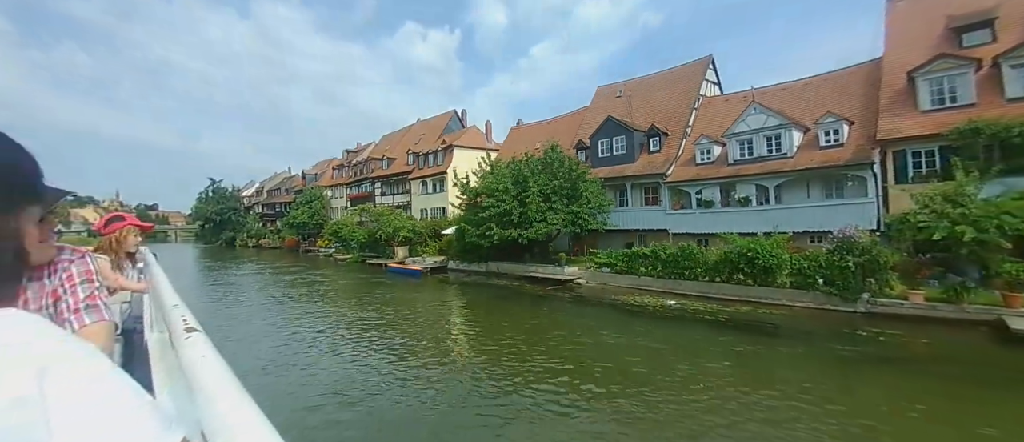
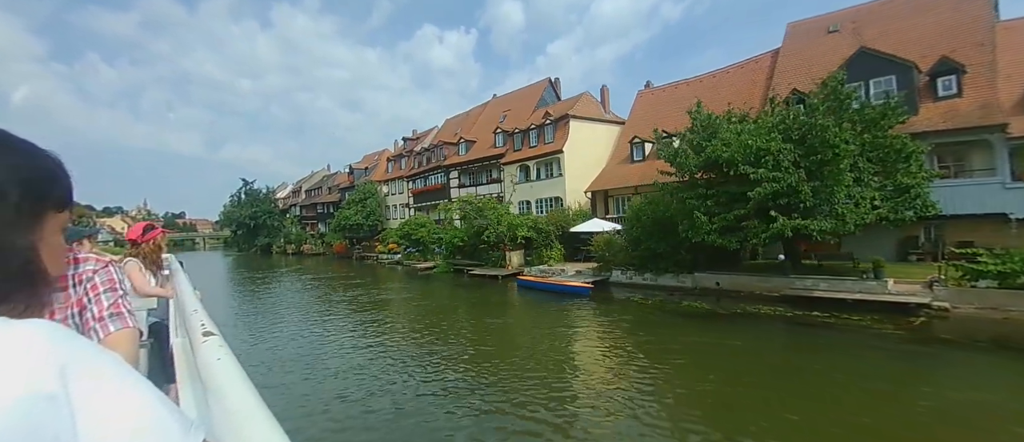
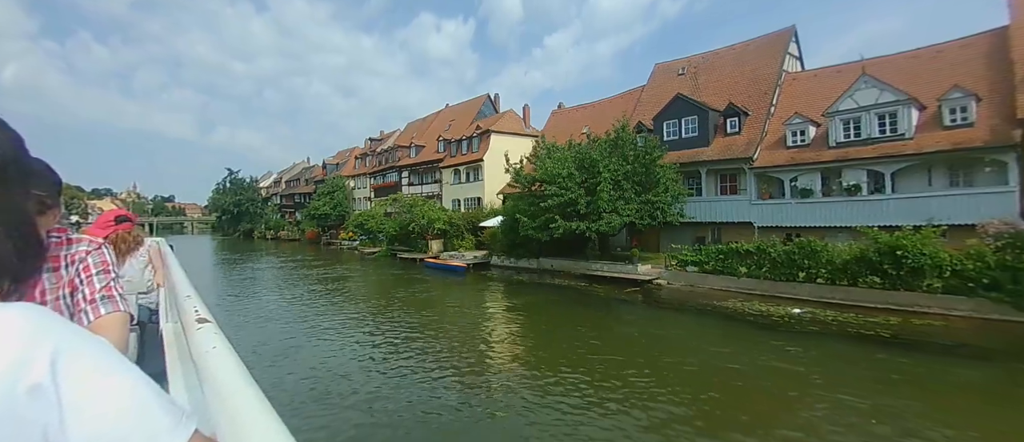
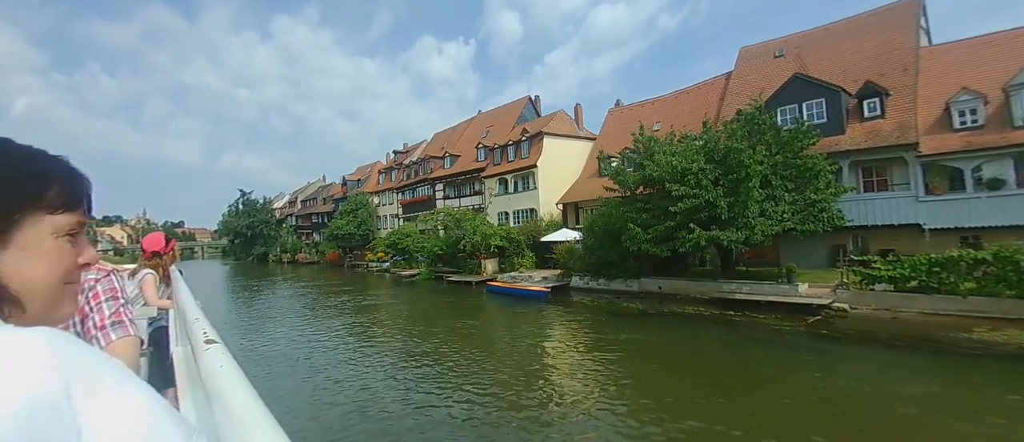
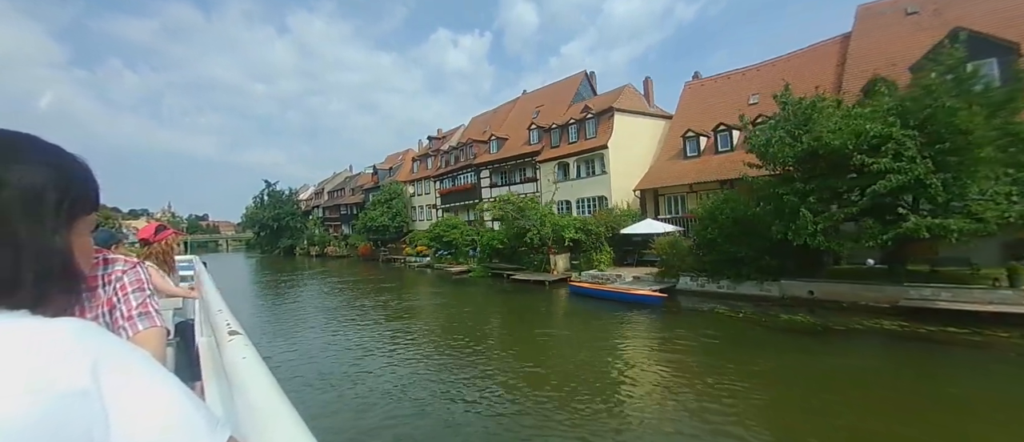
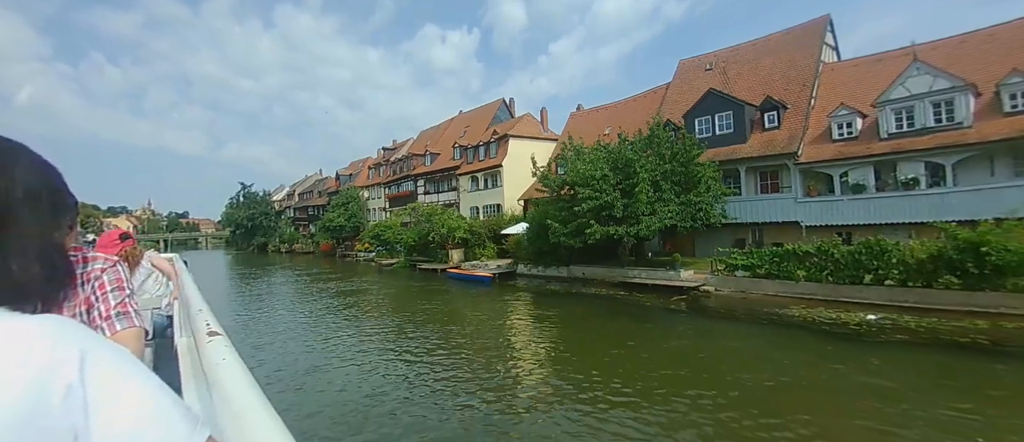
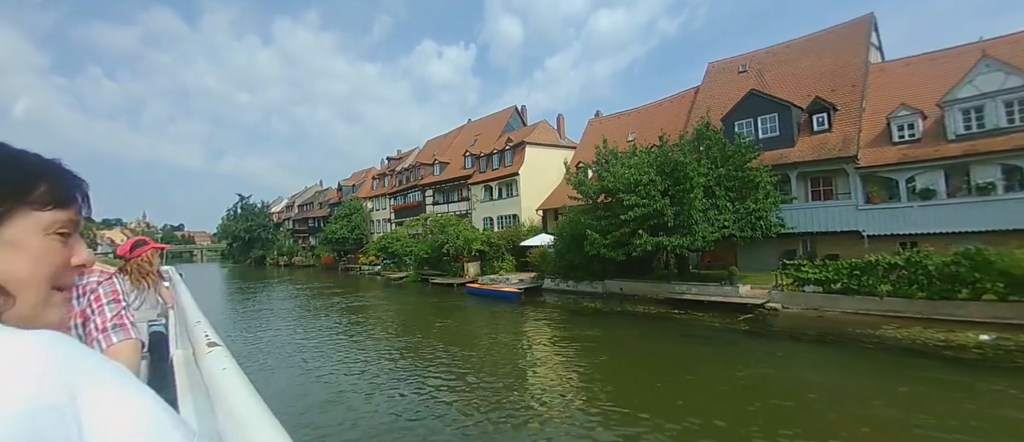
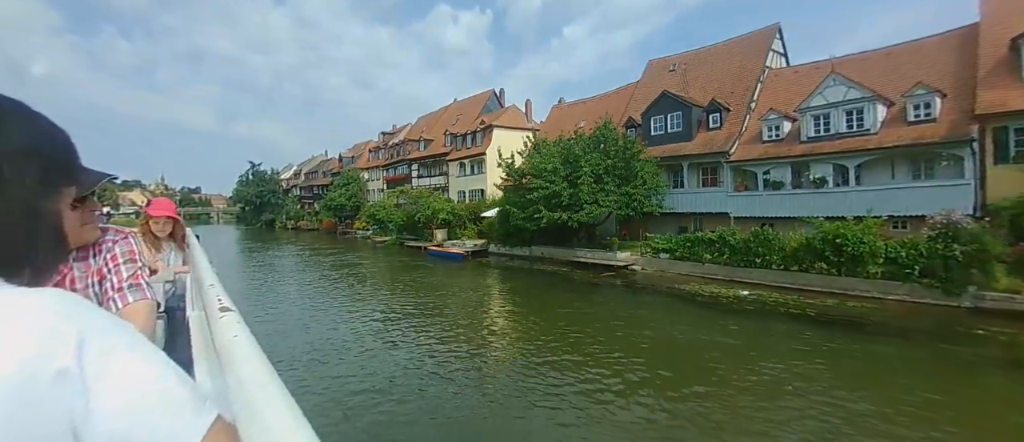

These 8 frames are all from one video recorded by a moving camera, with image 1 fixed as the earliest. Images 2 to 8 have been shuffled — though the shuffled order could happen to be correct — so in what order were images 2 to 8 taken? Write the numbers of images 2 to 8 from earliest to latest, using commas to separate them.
8, 3, 6, 7, 4, 2, 5
